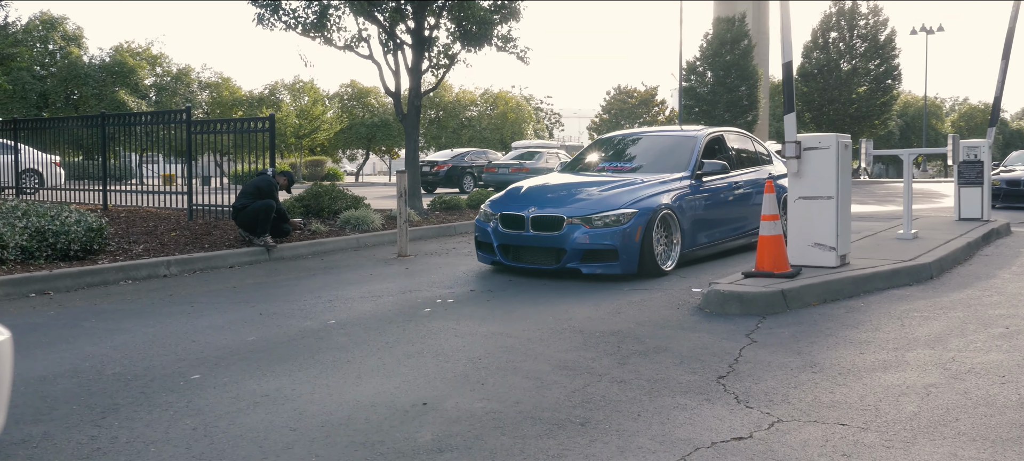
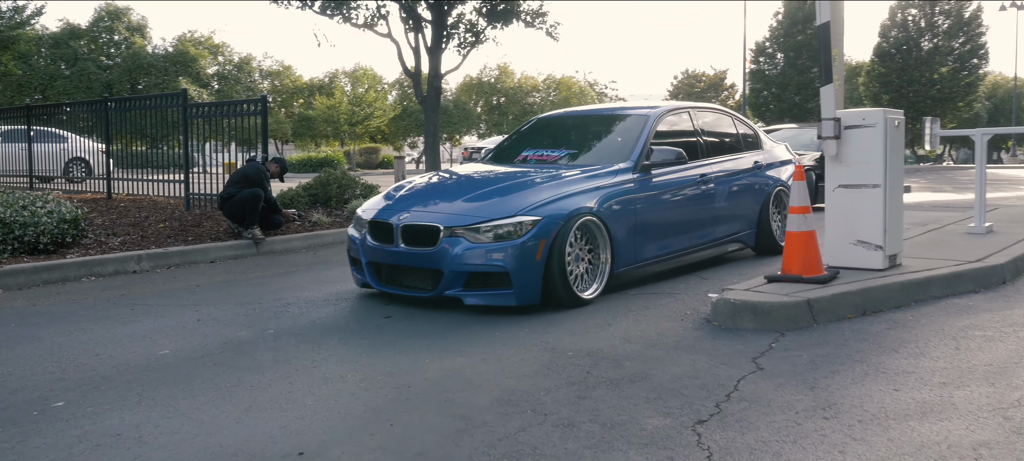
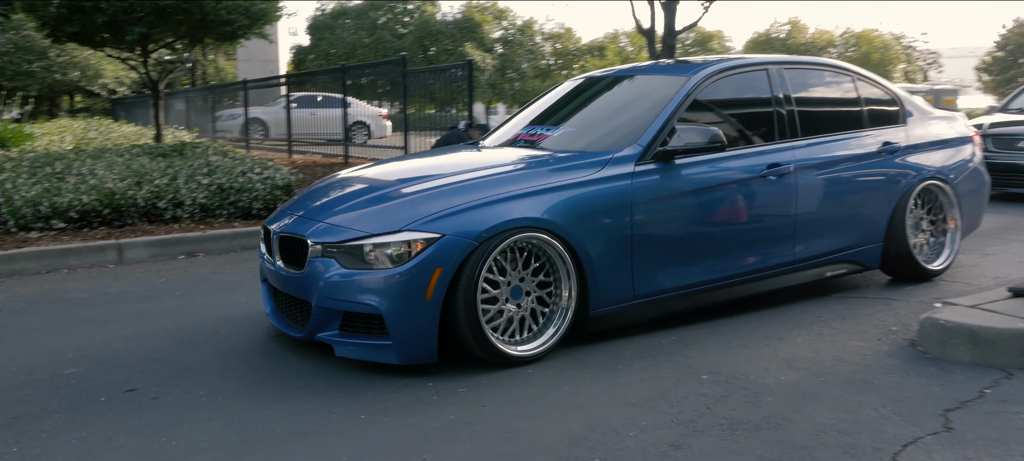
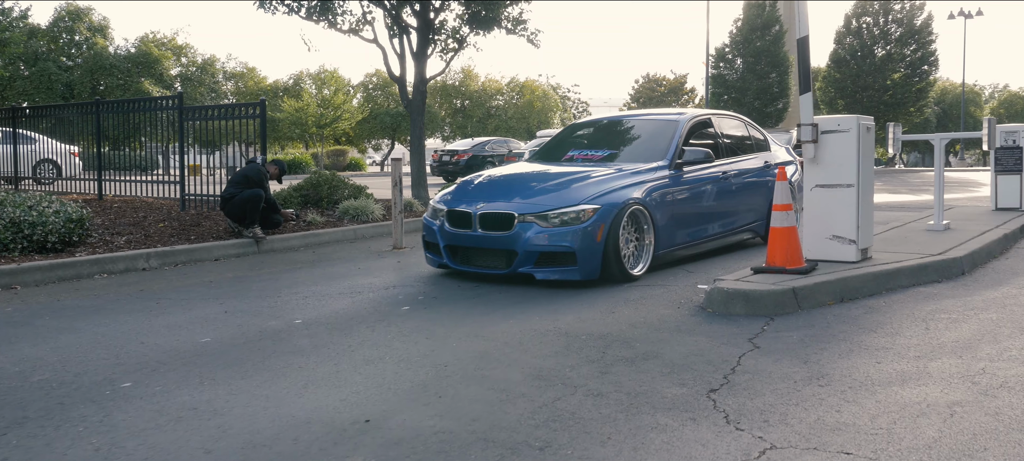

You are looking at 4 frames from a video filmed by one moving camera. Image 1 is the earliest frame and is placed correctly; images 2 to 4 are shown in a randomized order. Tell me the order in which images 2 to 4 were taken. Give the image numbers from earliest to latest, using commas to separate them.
4, 2, 3
